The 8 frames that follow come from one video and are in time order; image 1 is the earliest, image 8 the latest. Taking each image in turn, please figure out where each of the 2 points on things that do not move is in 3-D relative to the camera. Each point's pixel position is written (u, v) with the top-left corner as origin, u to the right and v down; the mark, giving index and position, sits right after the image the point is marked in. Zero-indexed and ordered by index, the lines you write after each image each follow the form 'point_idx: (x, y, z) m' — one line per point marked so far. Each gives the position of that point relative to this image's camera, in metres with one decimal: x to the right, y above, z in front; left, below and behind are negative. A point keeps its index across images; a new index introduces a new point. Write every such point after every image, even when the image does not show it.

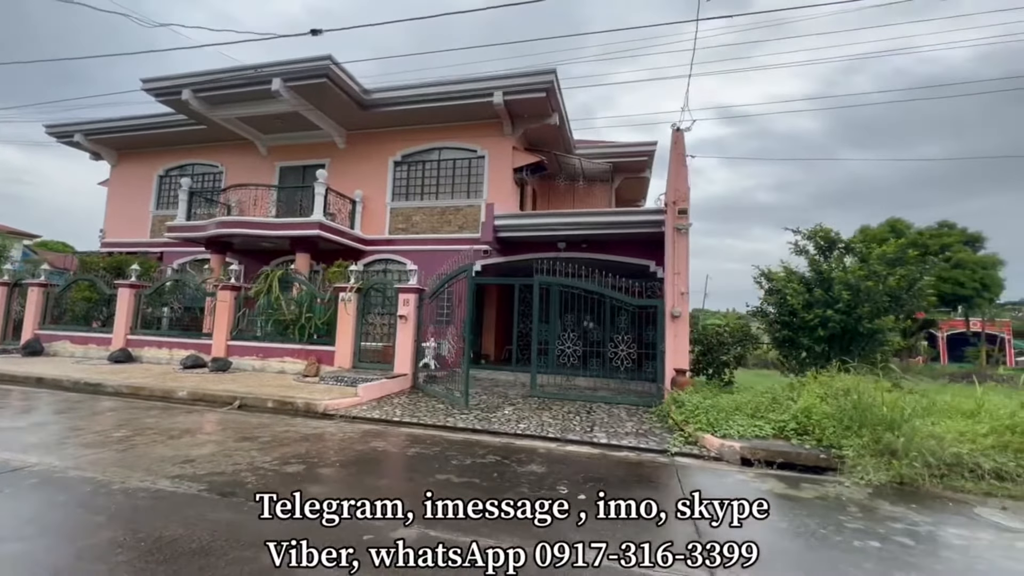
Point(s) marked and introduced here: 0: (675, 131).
0: (+3.1, +3.0, +8.5) m
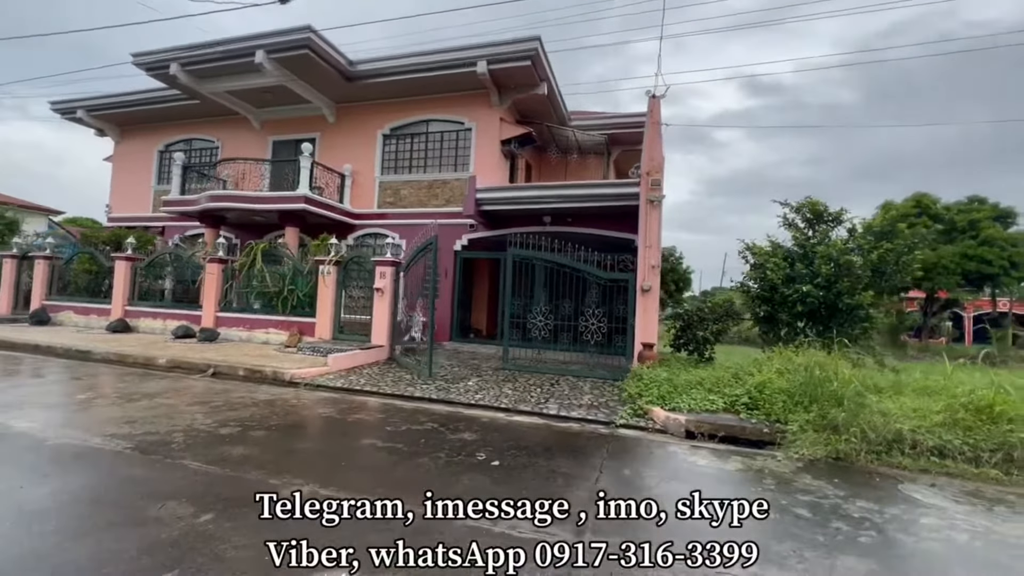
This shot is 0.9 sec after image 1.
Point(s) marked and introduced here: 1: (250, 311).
0: (+2.6, +3.5, +8.2) m
1: (-6.2, -0.5, +10.7) m
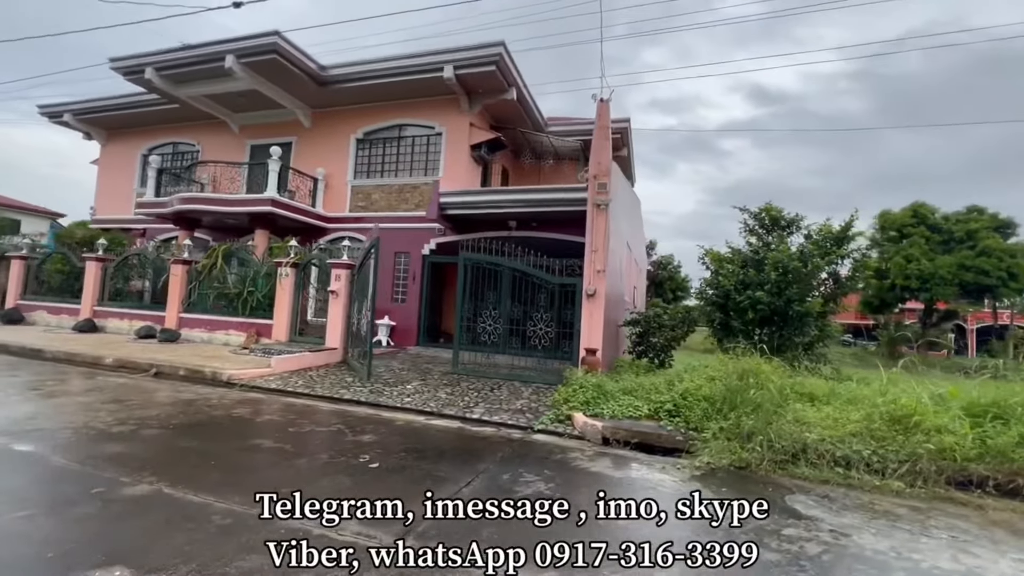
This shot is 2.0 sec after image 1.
0: (+1.6, +3.4, +8.2) m
1: (-7.2, -0.6, +10.7) m
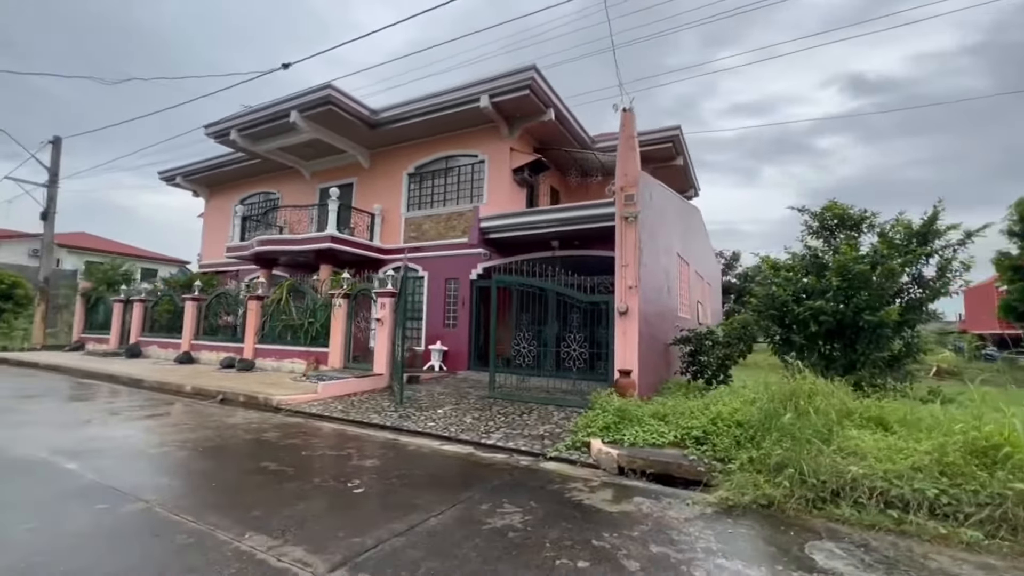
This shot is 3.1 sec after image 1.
0: (+2.0, +3.1, +7.9) m
1: (-6.0, -1.4, +11.7) m
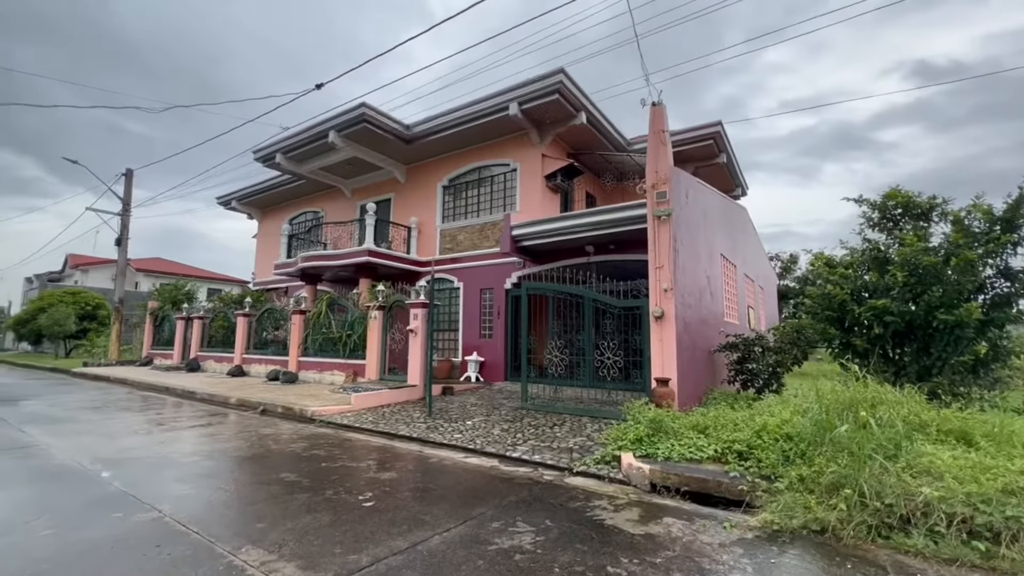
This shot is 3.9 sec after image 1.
0: (+2.4, +3.0, +7.5) m
1: (-5.1, -1.8, +12.0) m
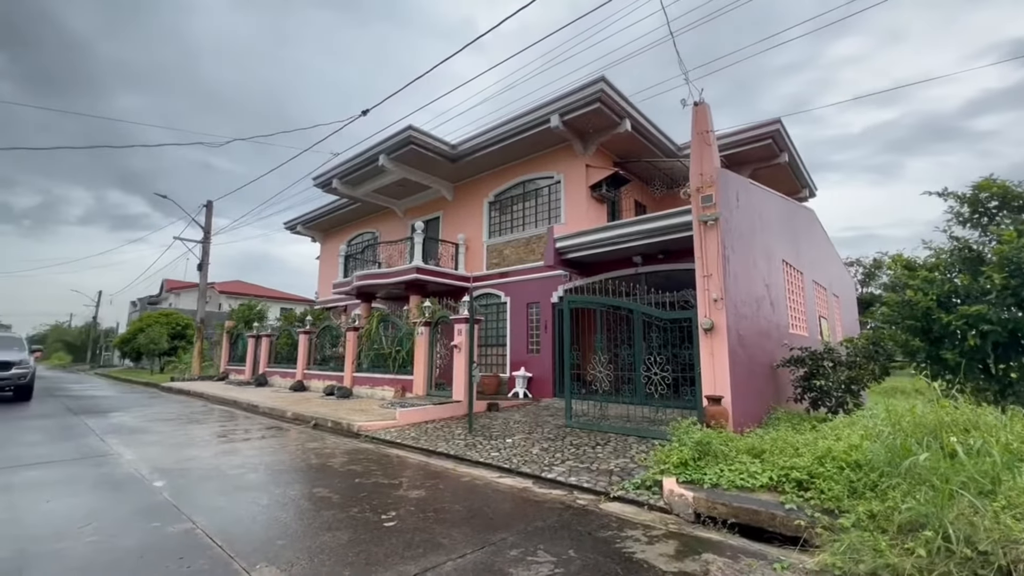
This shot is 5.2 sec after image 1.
0: (+2.9, +2.9, +7.1) m
1: (-3.8, -2.3, +12.4) m
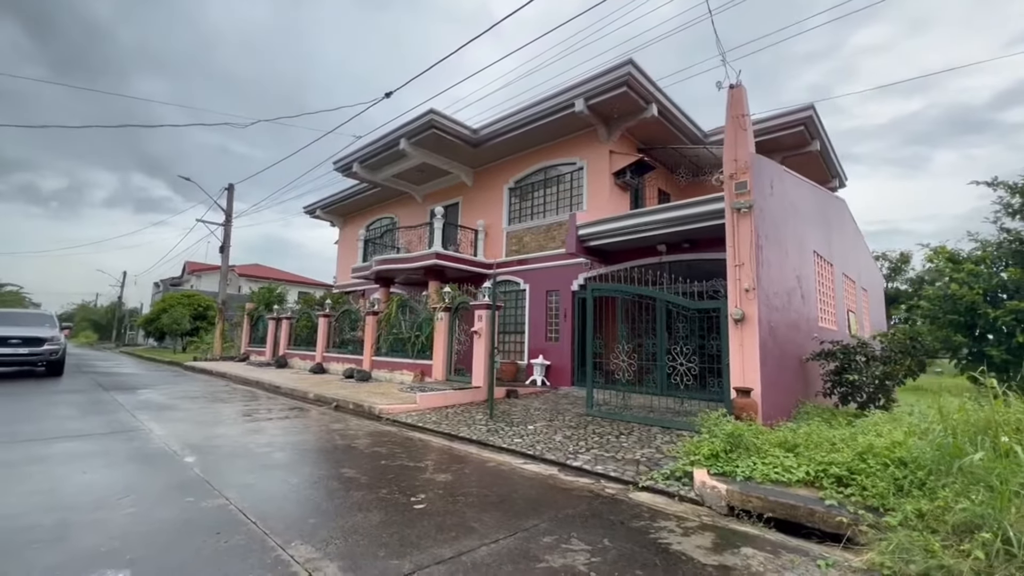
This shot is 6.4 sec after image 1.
0: (+3.4, +3.0, +6.9) m
1: (-3.3, -1.8, +12.4) m
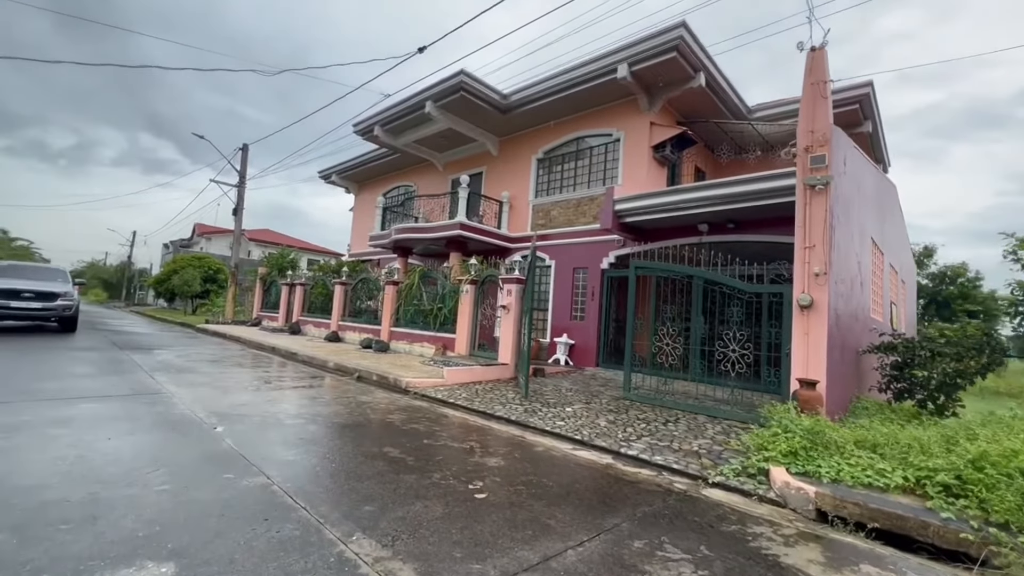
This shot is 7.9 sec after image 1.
0: (+4.1, +3.3, +6.2) m
1: (-2.7, -1.0, +12.1) m
